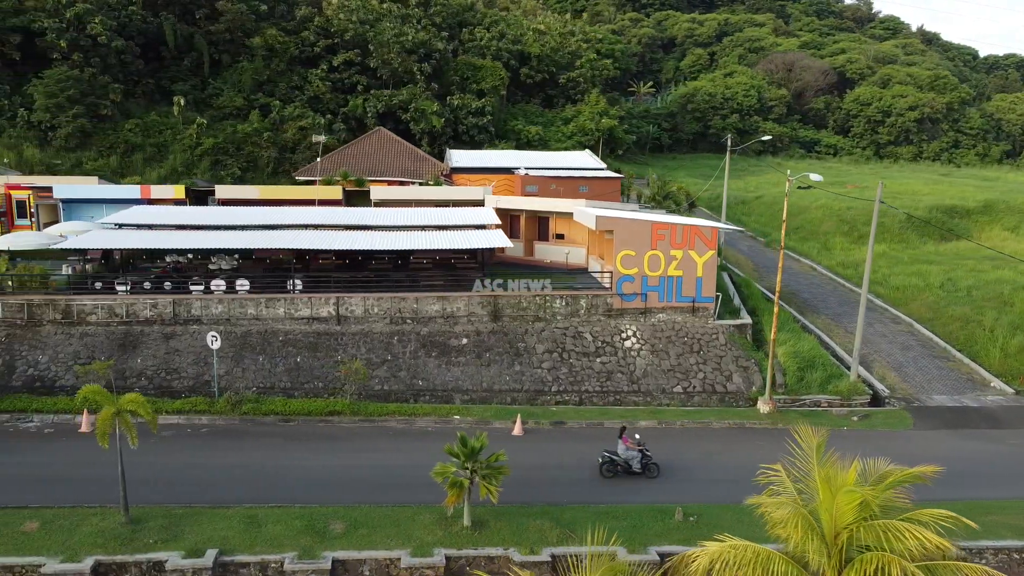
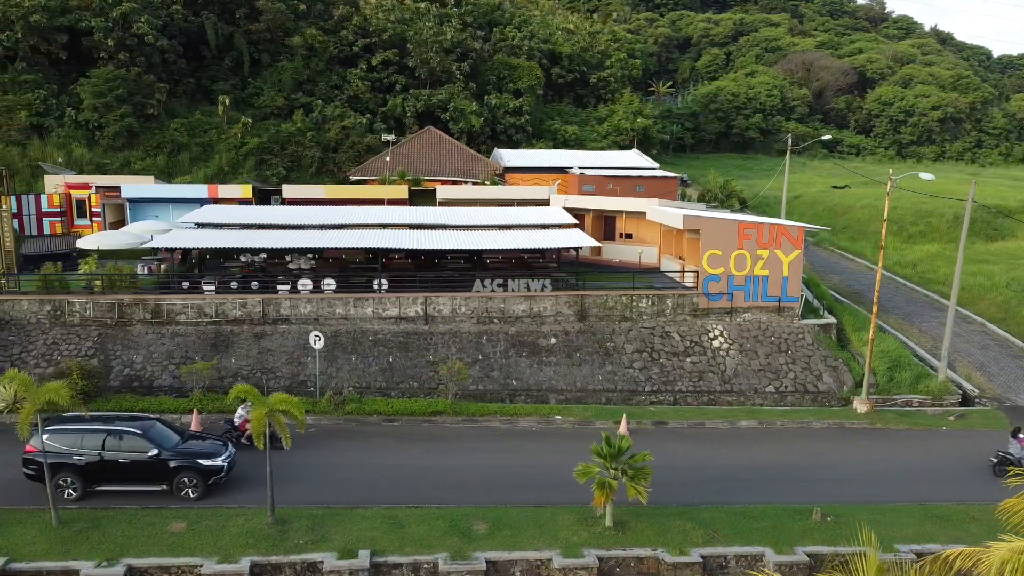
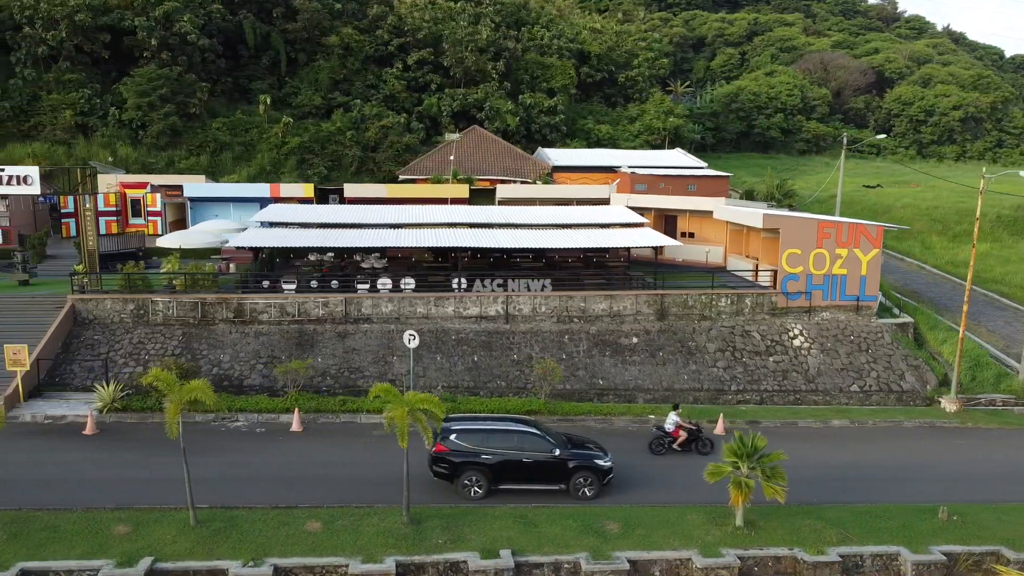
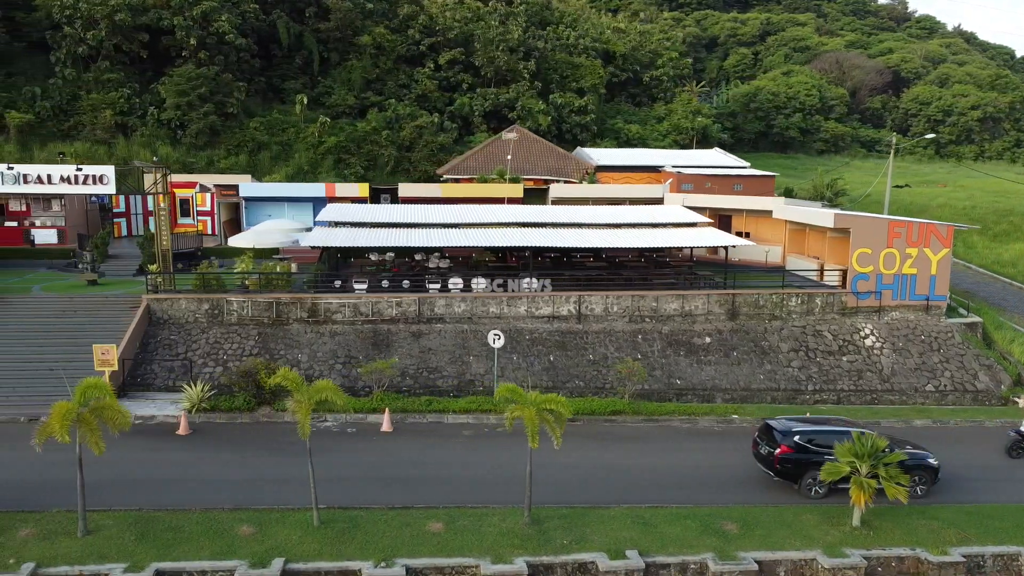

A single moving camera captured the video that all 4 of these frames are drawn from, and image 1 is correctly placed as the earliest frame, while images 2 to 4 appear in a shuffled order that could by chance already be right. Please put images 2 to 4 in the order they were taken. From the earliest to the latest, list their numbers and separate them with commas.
2, 3, 4
